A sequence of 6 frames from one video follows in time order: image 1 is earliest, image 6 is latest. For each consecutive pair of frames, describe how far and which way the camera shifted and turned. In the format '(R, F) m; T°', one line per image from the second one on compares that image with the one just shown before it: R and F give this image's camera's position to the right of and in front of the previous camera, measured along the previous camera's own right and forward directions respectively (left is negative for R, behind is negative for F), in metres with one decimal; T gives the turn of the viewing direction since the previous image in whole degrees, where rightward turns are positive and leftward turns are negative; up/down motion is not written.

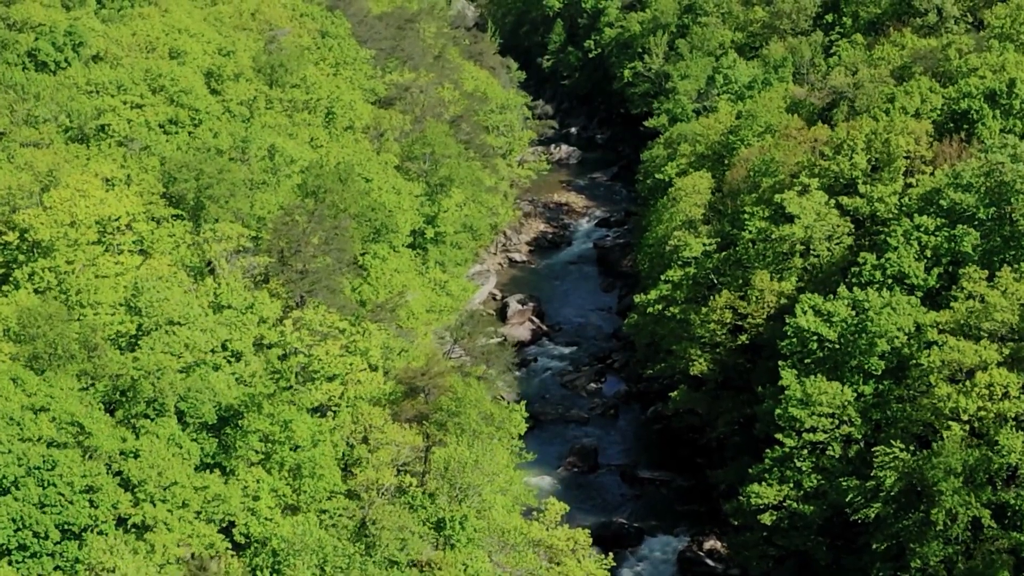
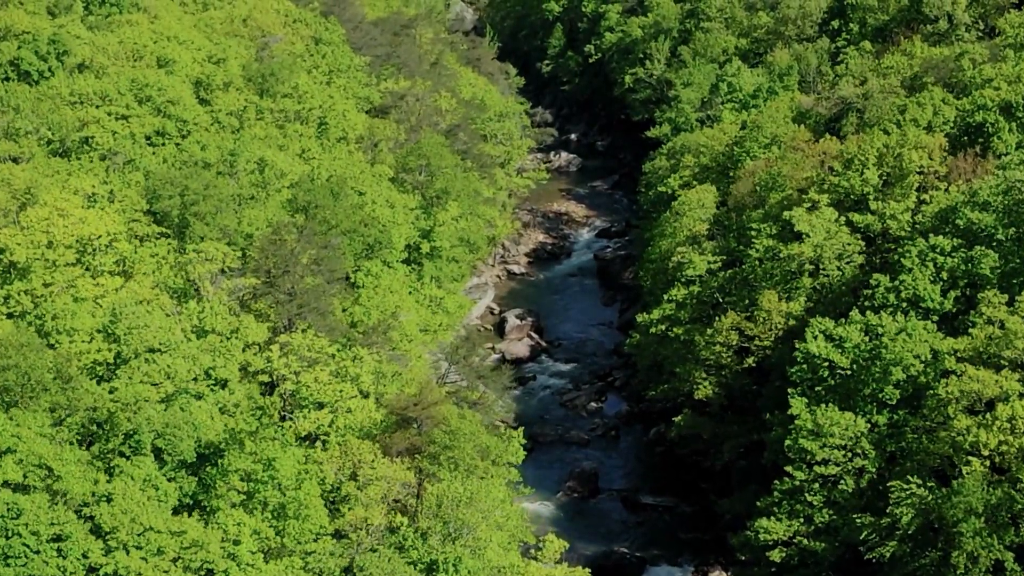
(+0.1, +1.8) m; 0°
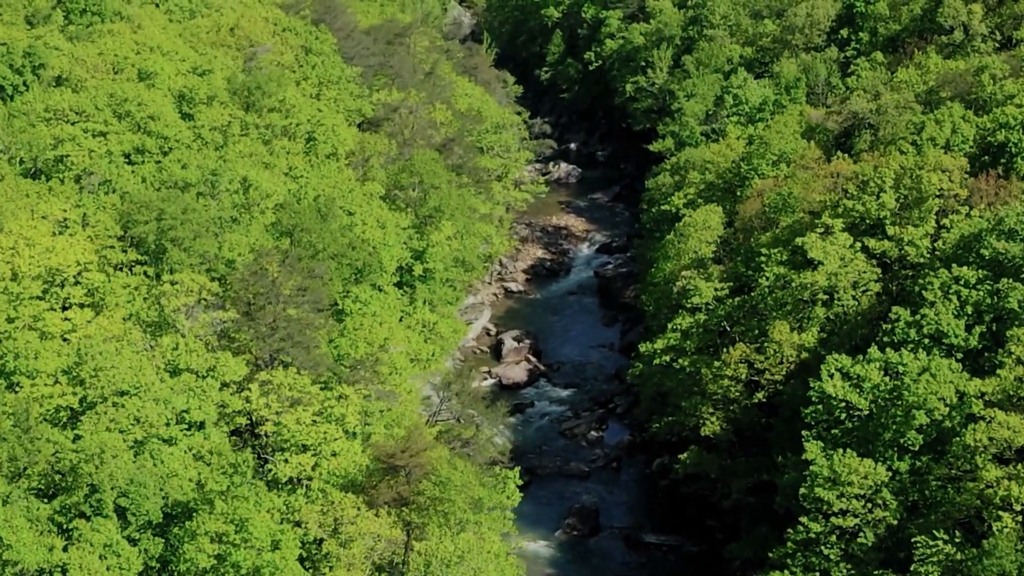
(+0.2, +2.6) m; 0°
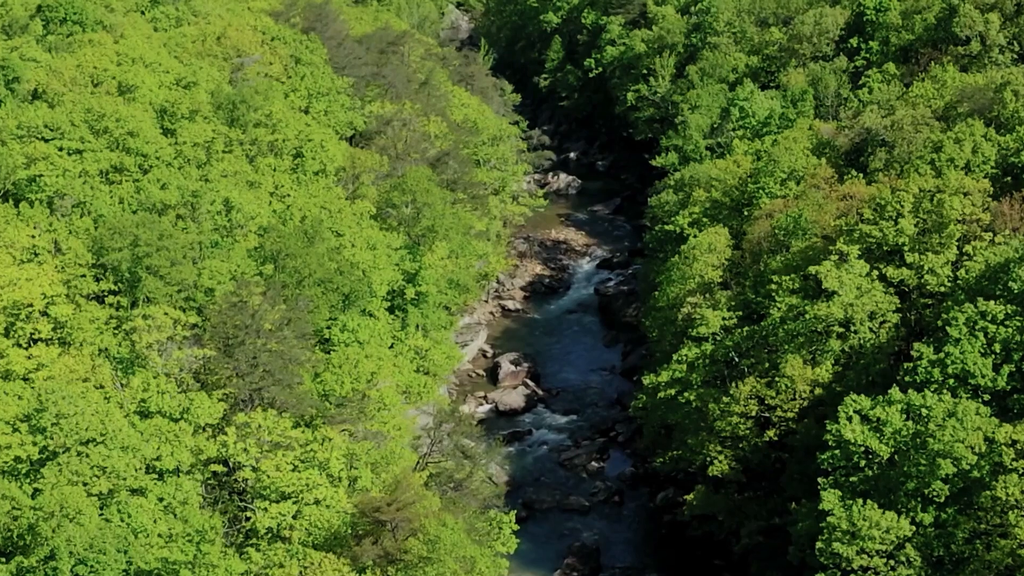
(+0.2, +2.5) m; 0°
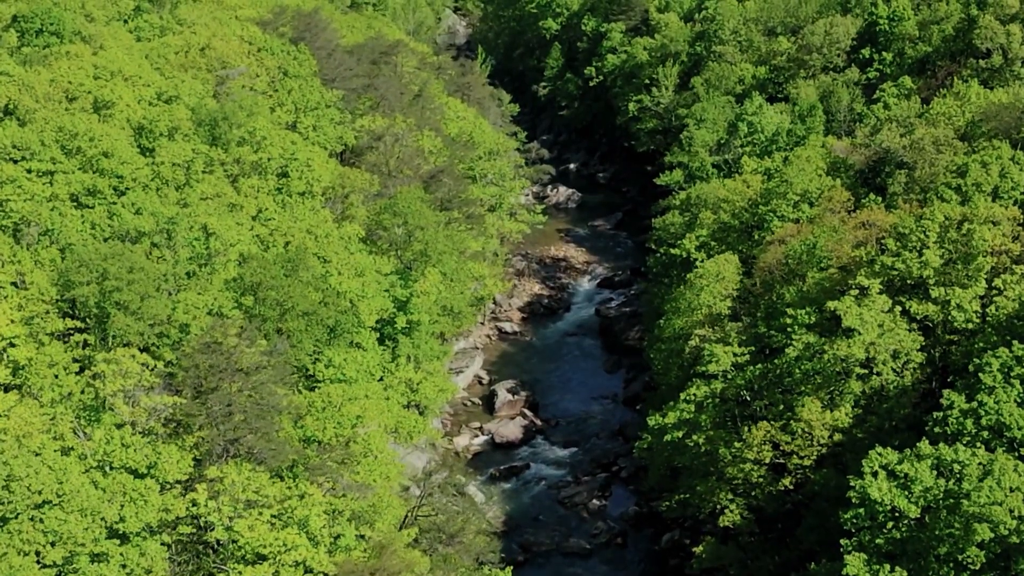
(+0.2, +2.9) m; 0°
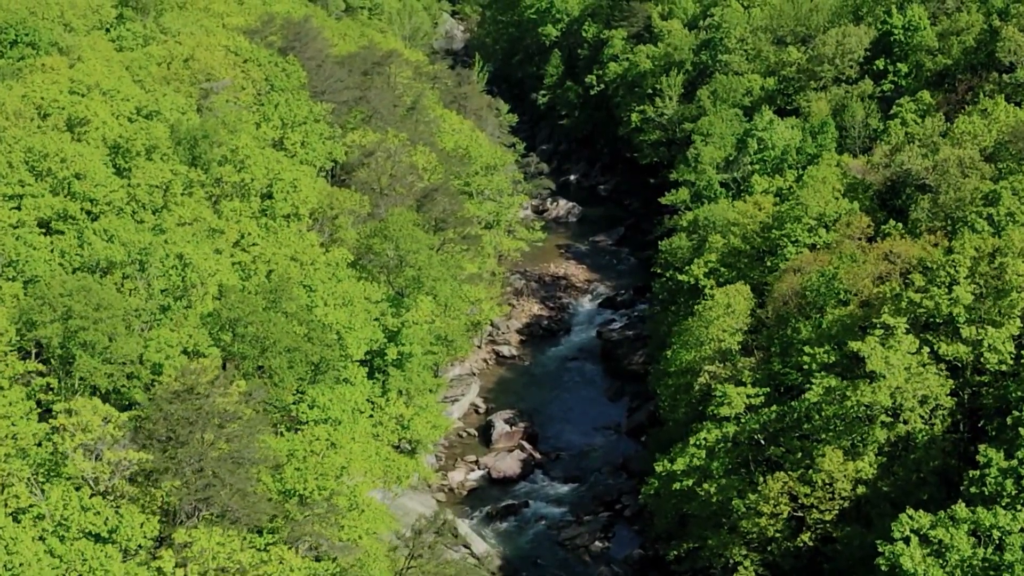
(+0.1, +2.9) m; 0°
